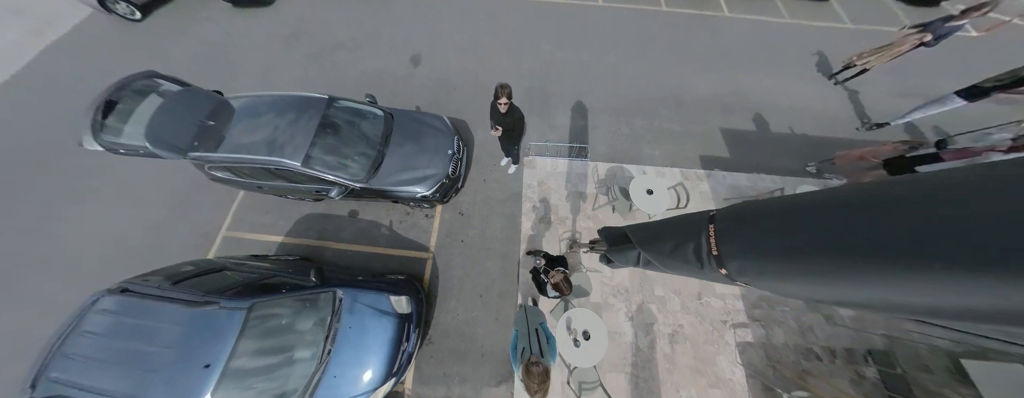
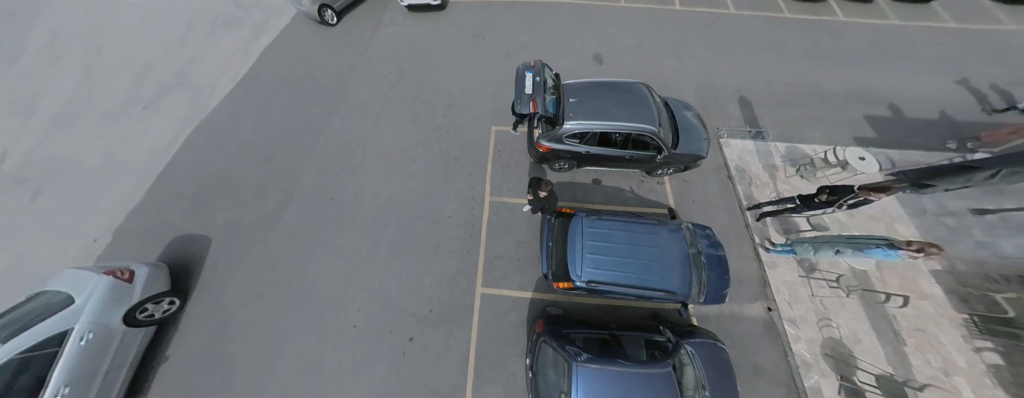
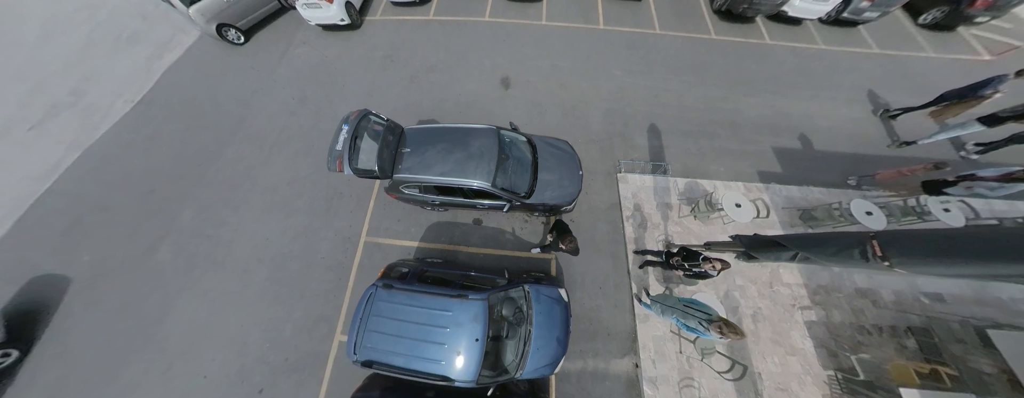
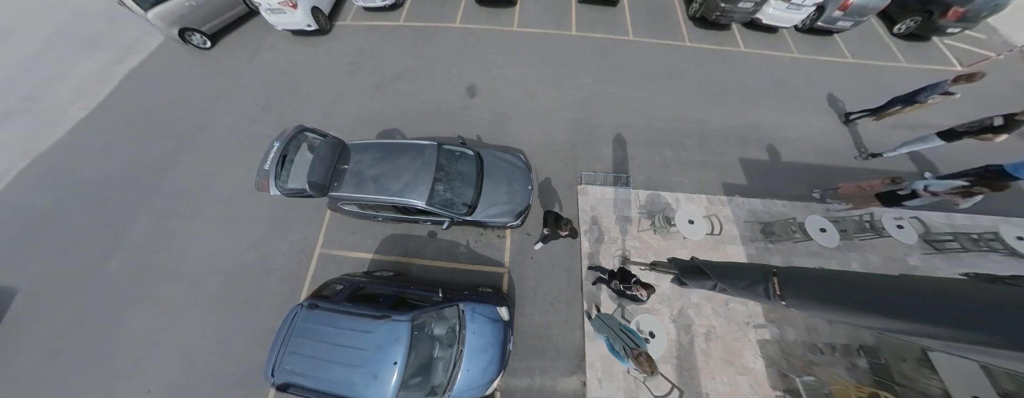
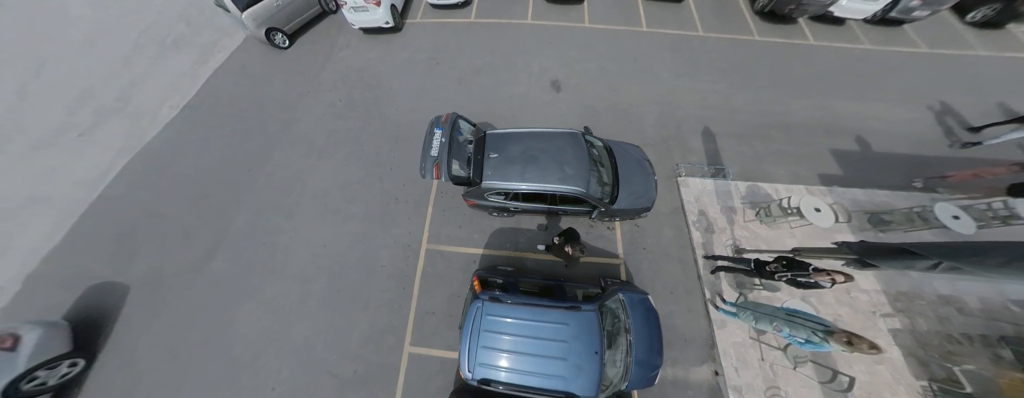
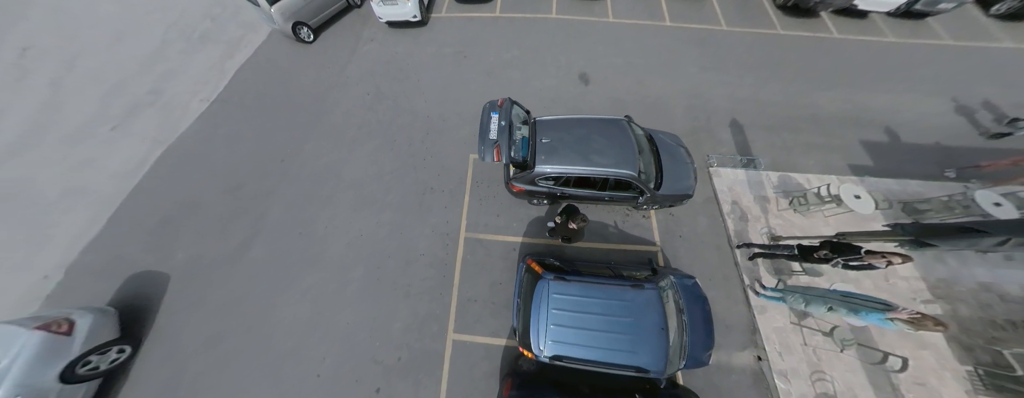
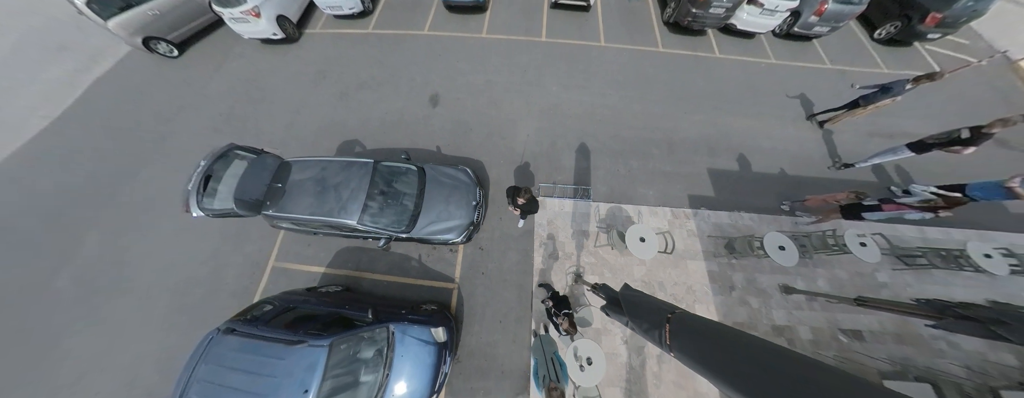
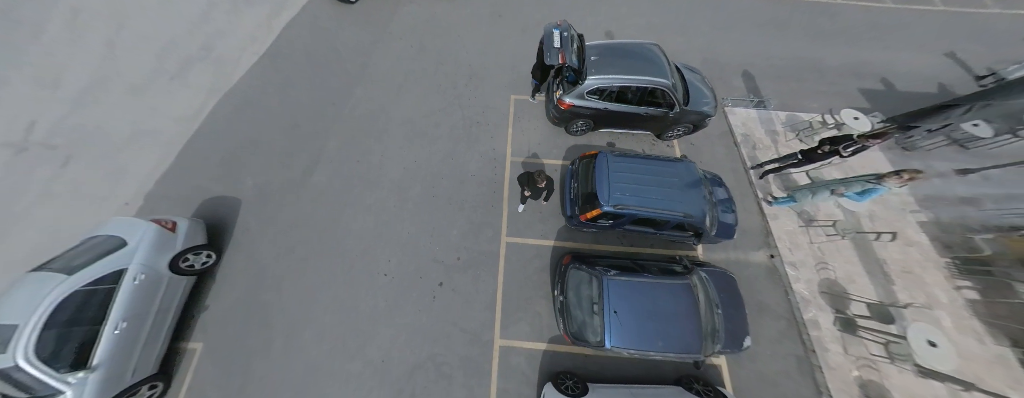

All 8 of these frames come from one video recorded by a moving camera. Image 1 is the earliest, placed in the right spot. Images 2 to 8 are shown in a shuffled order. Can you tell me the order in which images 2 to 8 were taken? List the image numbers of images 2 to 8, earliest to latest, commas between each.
7, 4, 3, 5, 6, 2, 8
